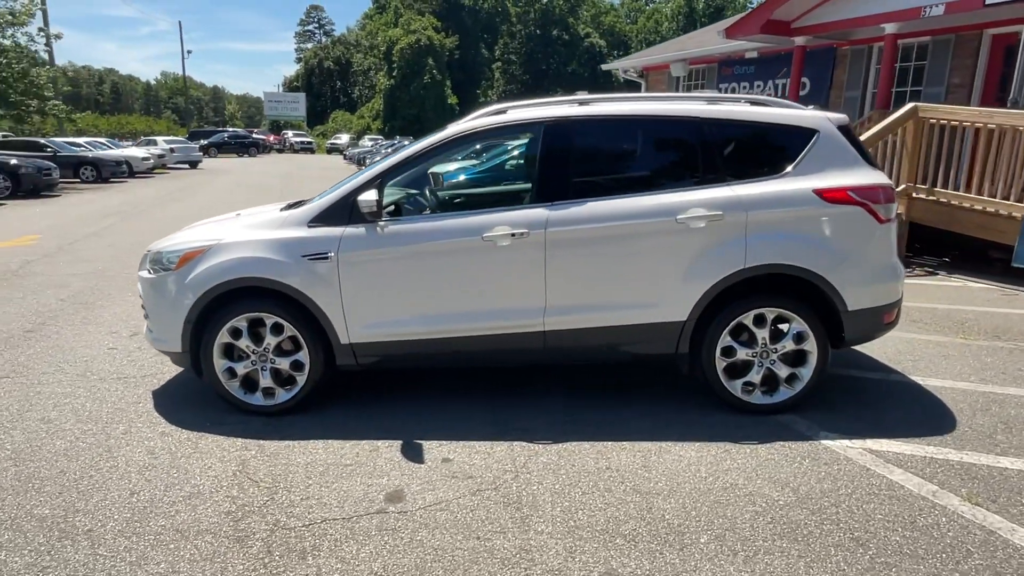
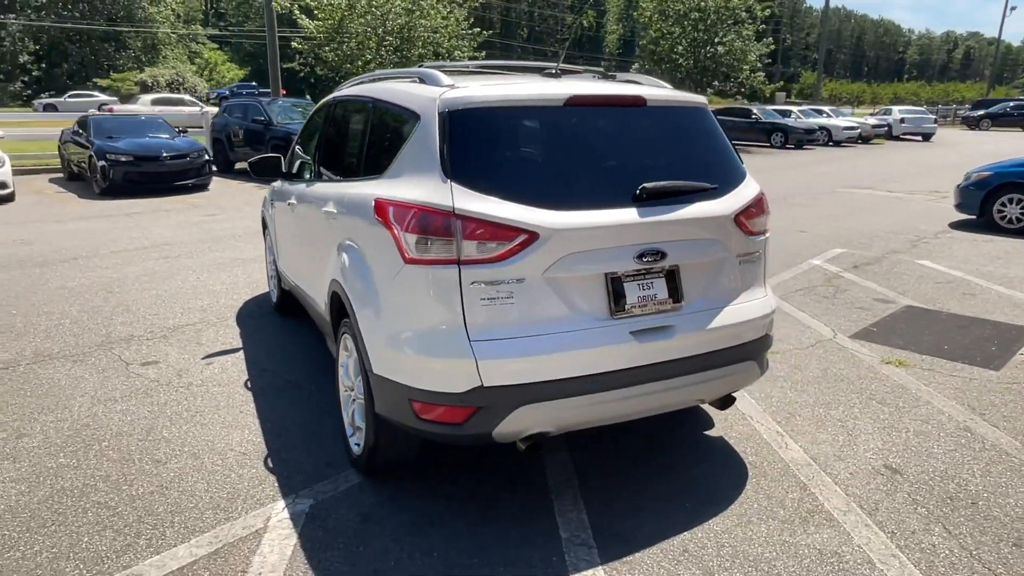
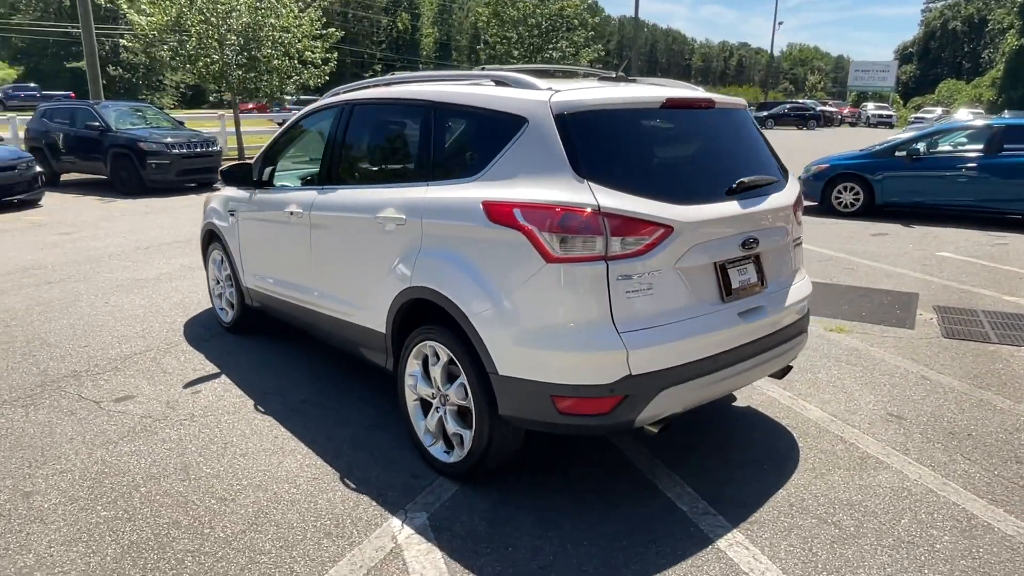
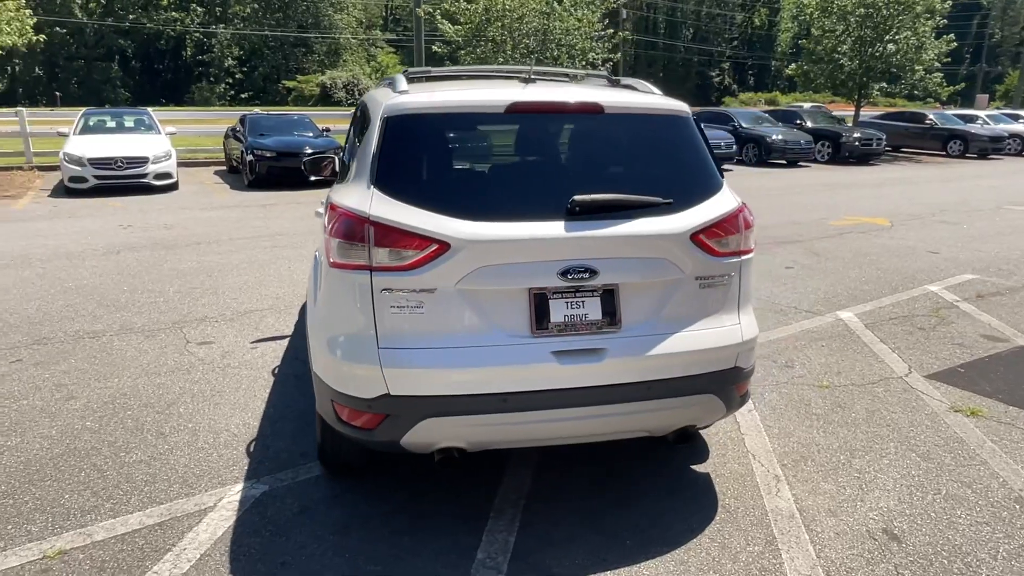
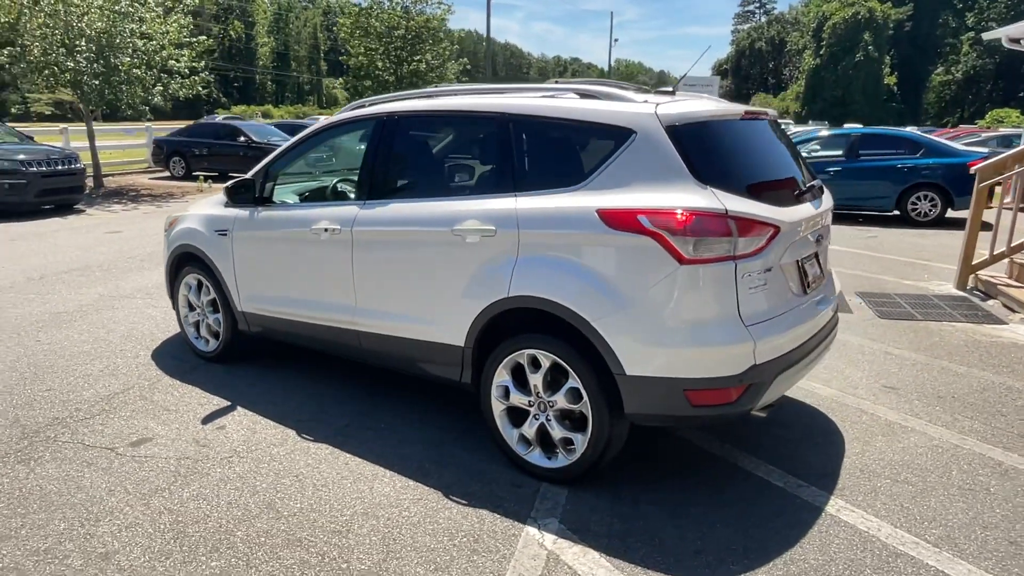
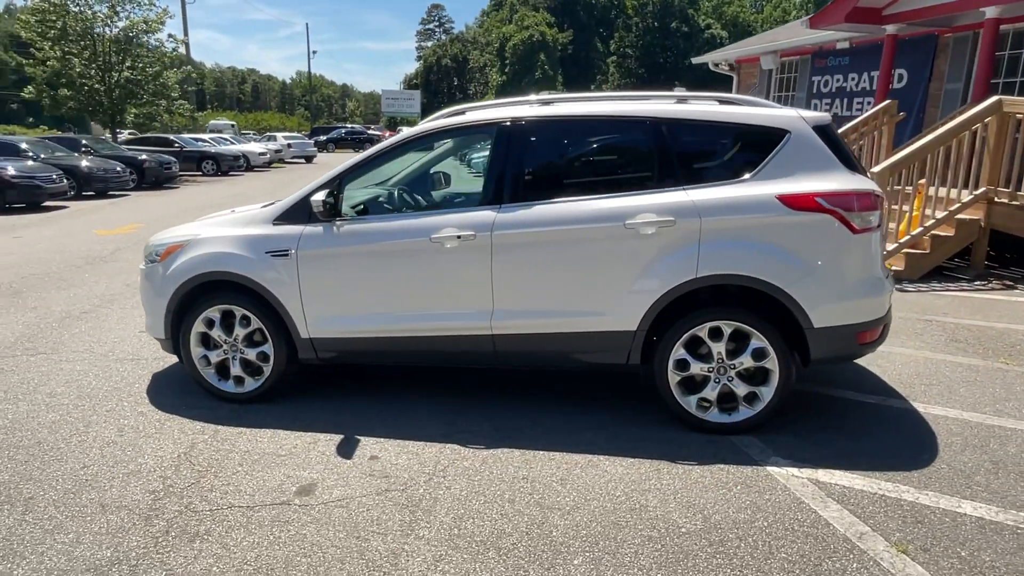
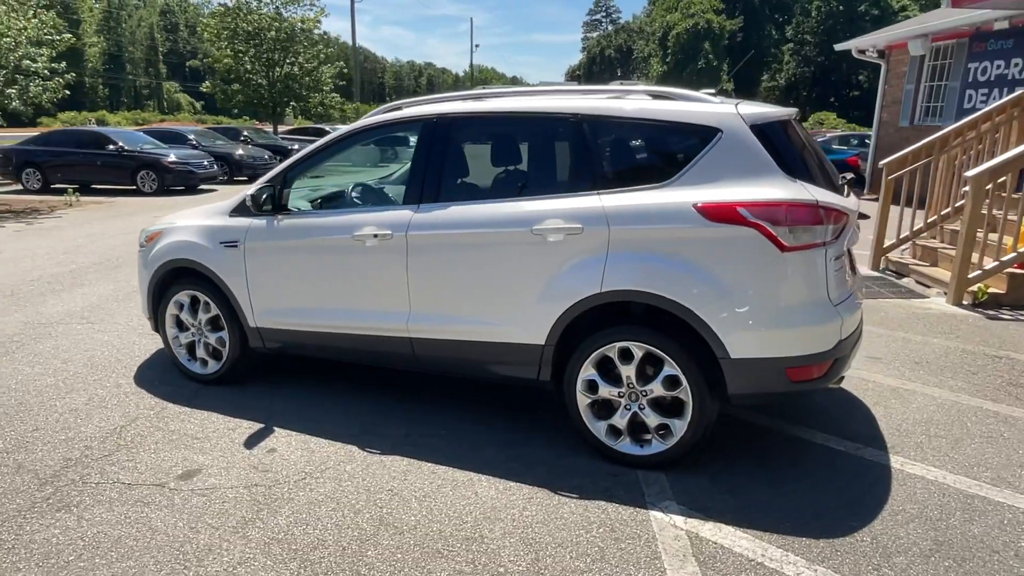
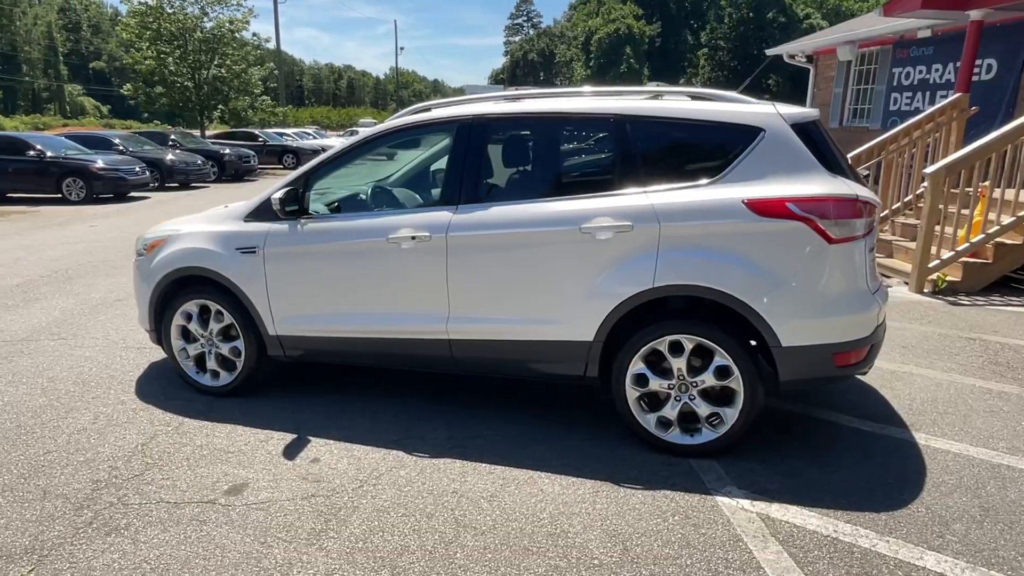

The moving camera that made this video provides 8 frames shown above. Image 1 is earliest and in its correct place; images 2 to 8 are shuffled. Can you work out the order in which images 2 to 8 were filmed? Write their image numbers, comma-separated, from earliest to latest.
6, 8, 7, 5, 3, 2, 4
